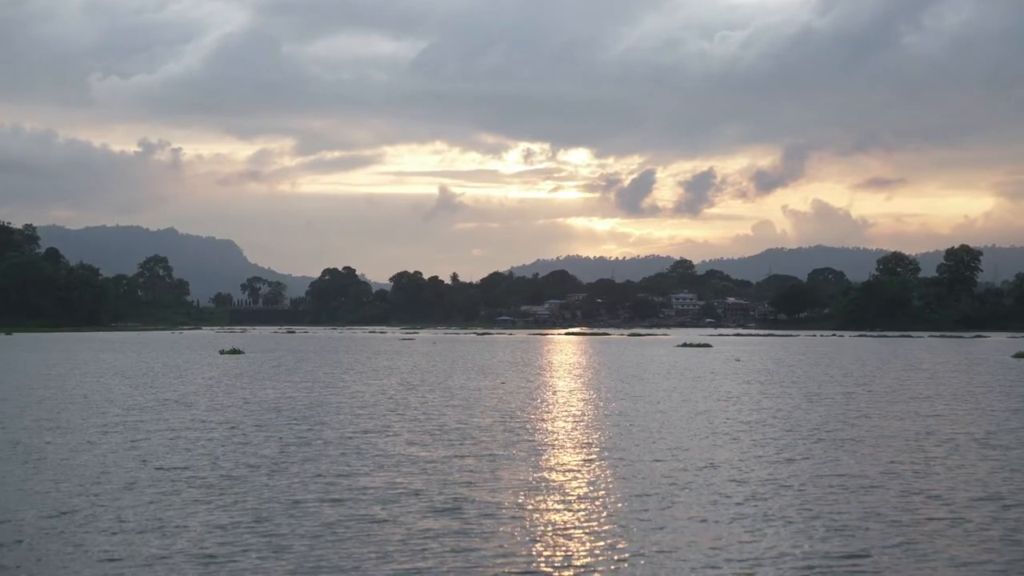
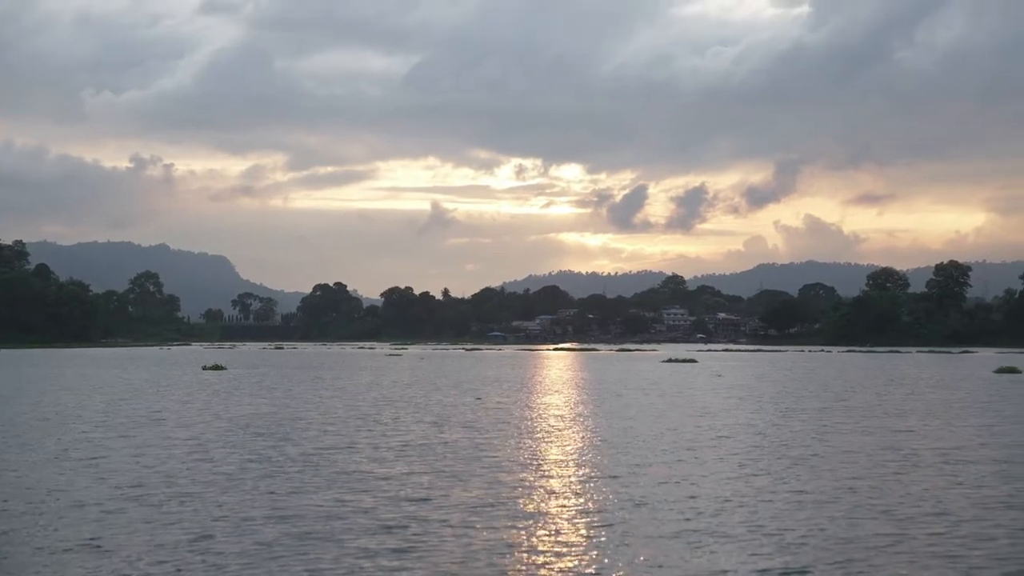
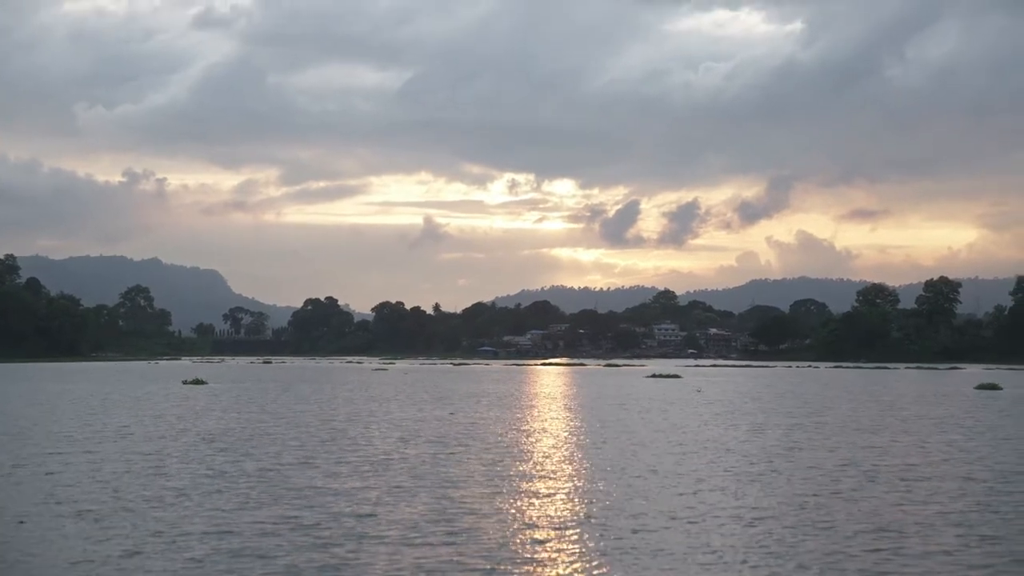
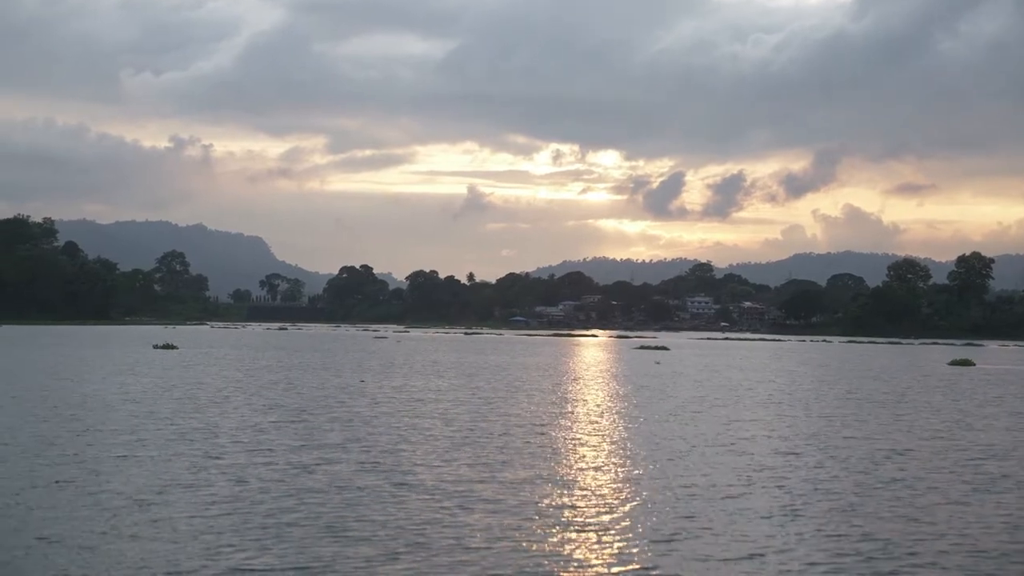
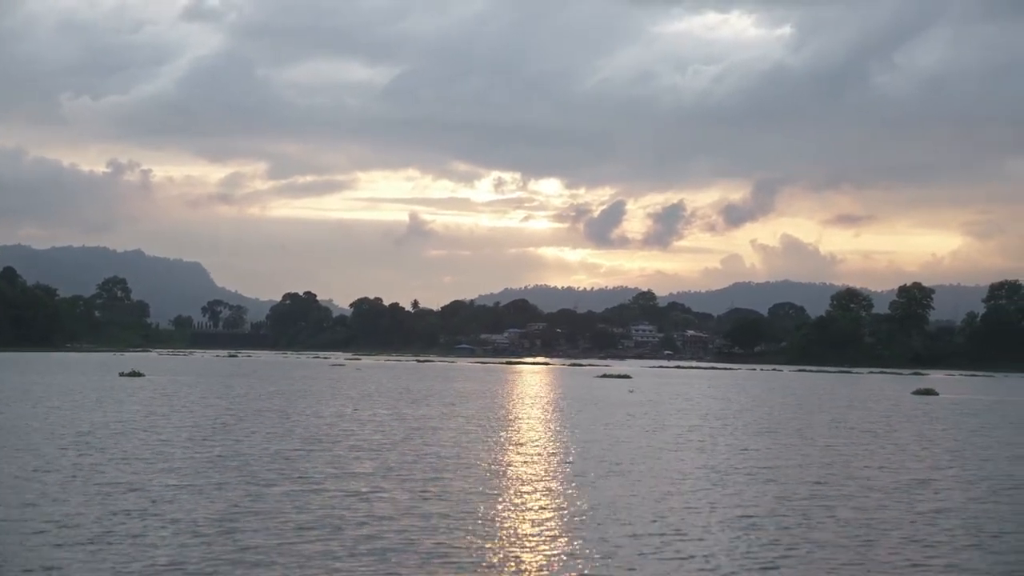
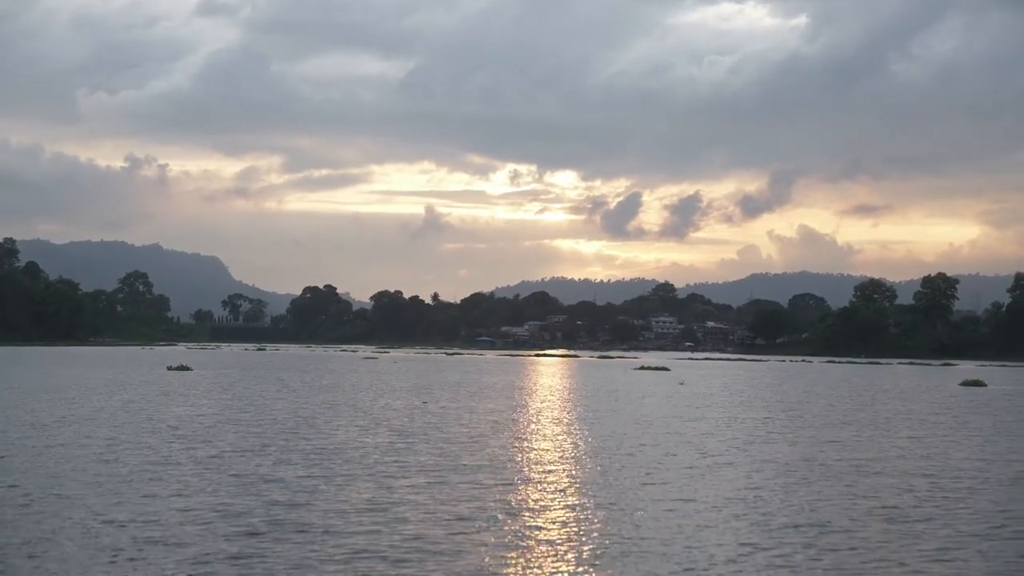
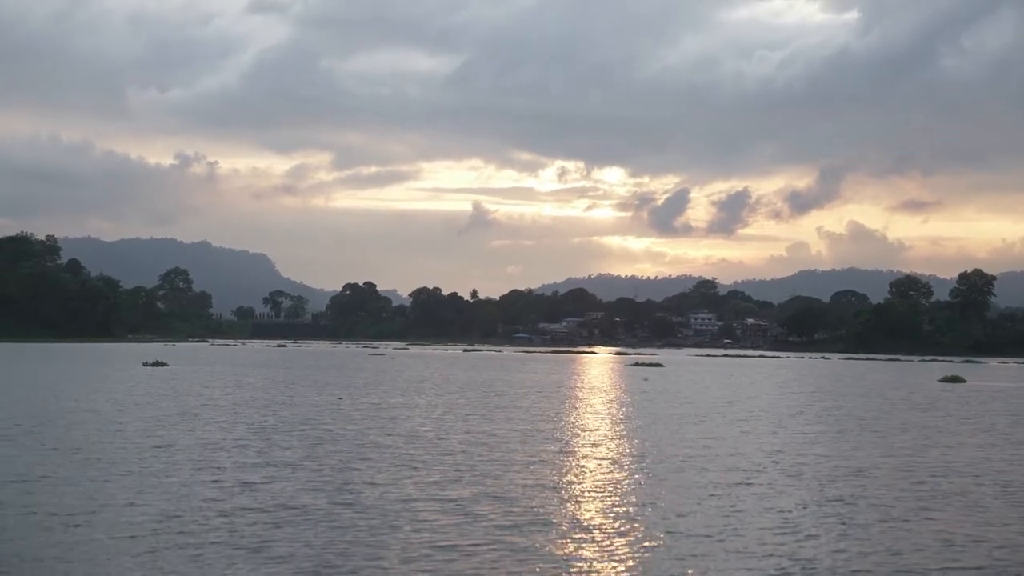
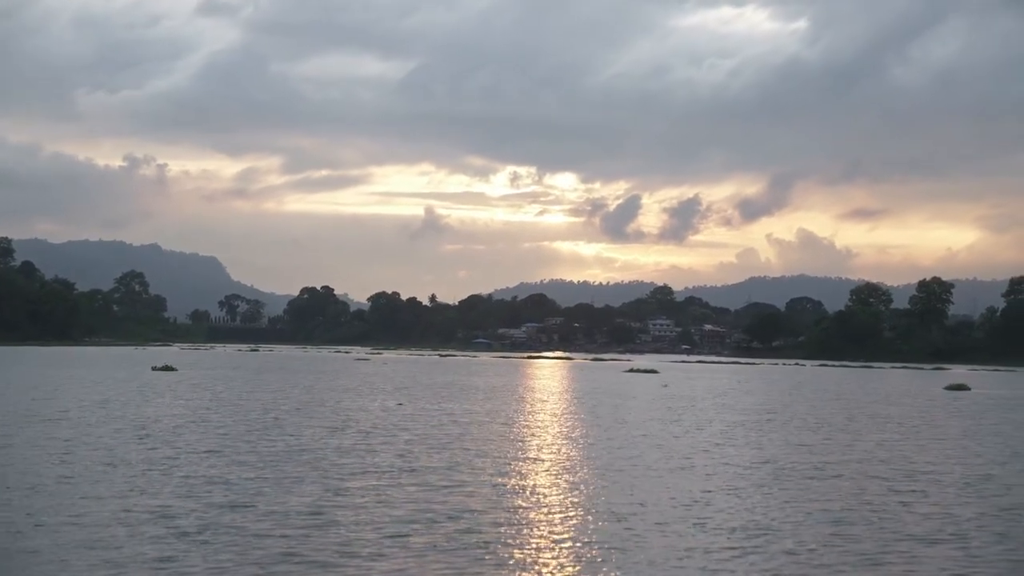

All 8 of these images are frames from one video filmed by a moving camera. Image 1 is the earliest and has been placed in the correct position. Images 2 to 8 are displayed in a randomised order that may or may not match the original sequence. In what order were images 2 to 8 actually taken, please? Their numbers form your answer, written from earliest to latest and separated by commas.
2, 3, 6, 8, 5, 4, 7
